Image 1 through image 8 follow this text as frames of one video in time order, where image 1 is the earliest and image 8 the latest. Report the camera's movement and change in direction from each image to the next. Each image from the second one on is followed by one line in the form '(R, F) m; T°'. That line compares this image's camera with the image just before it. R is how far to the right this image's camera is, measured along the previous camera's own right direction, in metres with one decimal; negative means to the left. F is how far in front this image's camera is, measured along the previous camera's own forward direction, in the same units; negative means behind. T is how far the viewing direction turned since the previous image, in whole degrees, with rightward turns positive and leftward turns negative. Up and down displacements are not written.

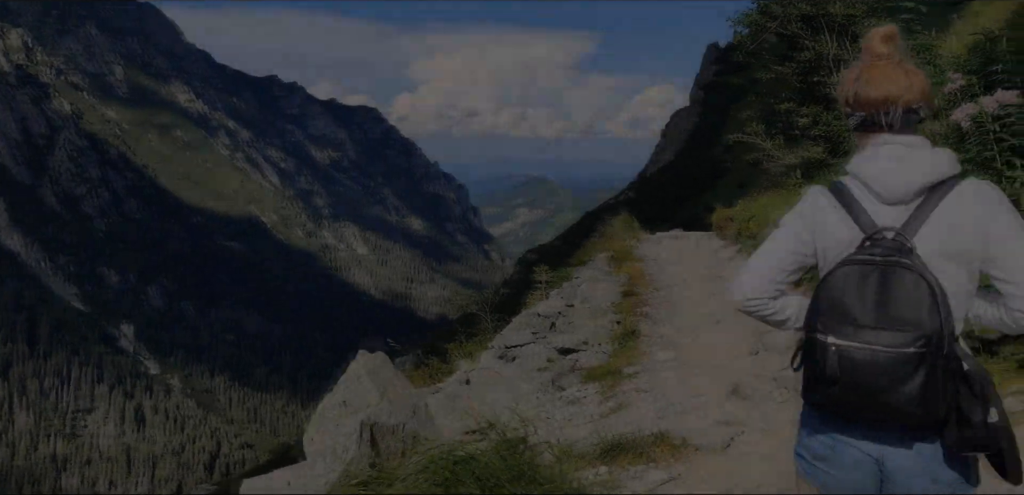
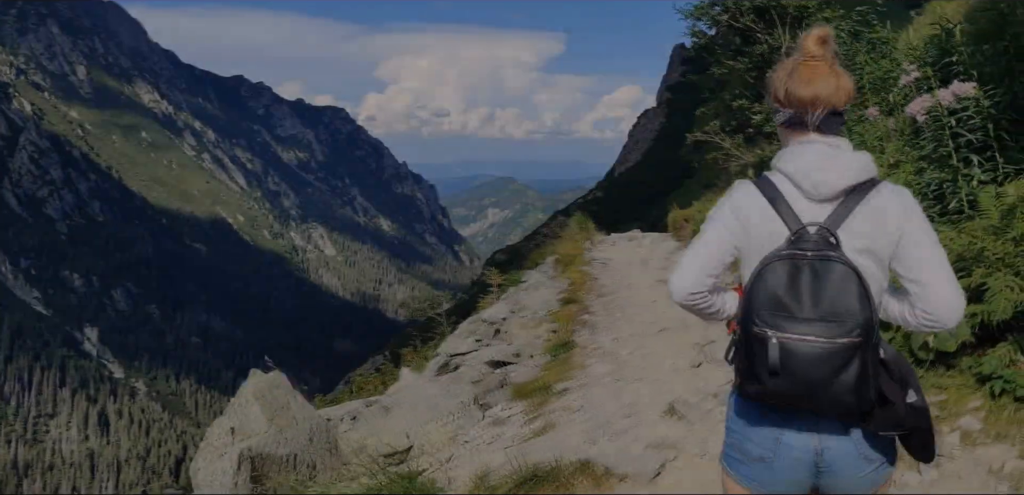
(+0.5, +0.9) m; +2°
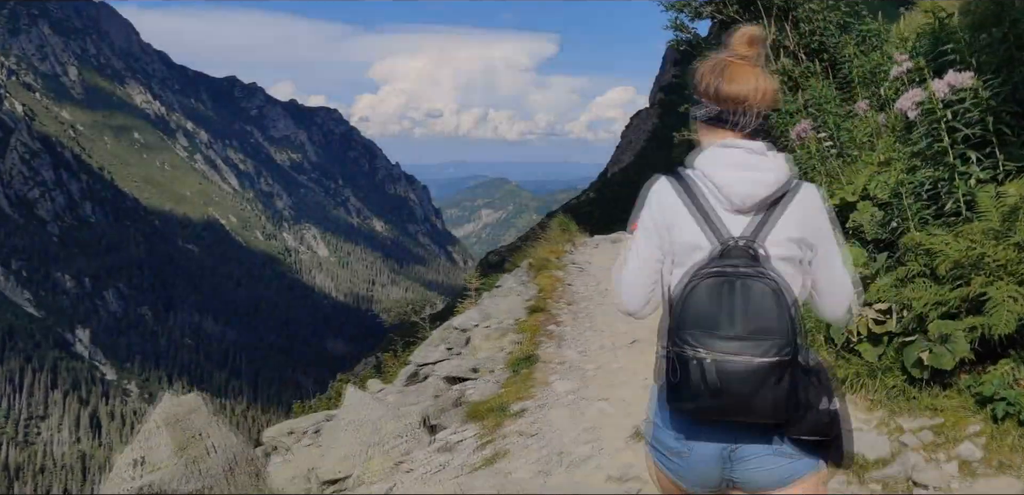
(+0.4, +0.9) m; 0°
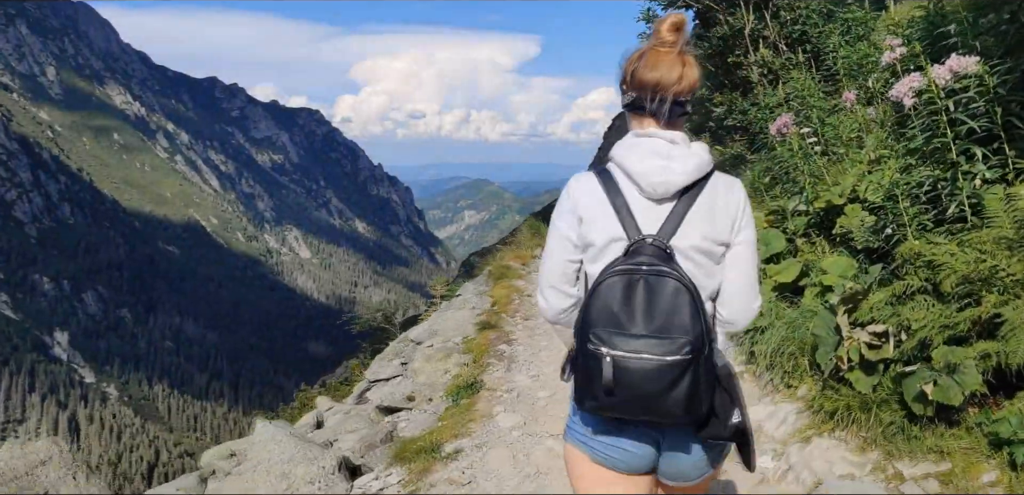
(+0.4, +1.3) m; +1°
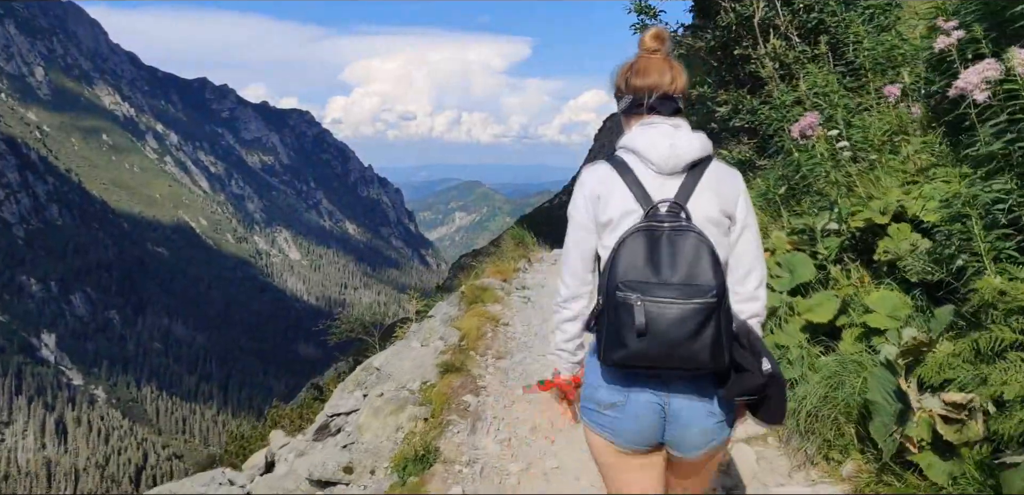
(+0.2, +1.8) m; +1°
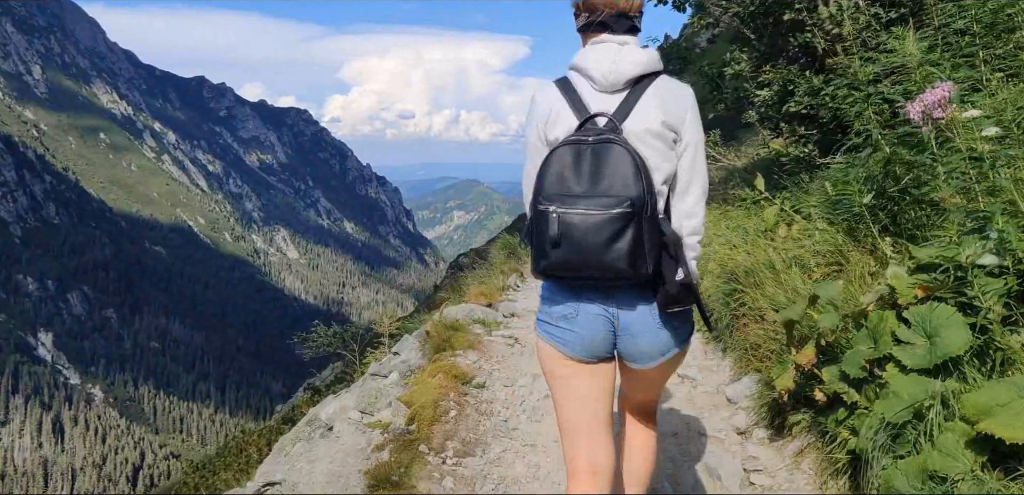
(+0.2, +3.1) m; 0°
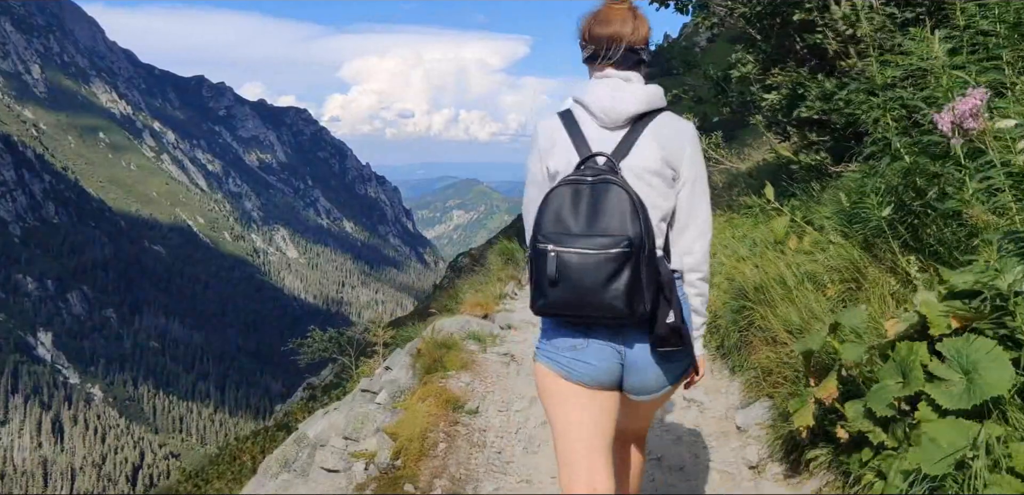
(0.0, +0.5) m; 0°
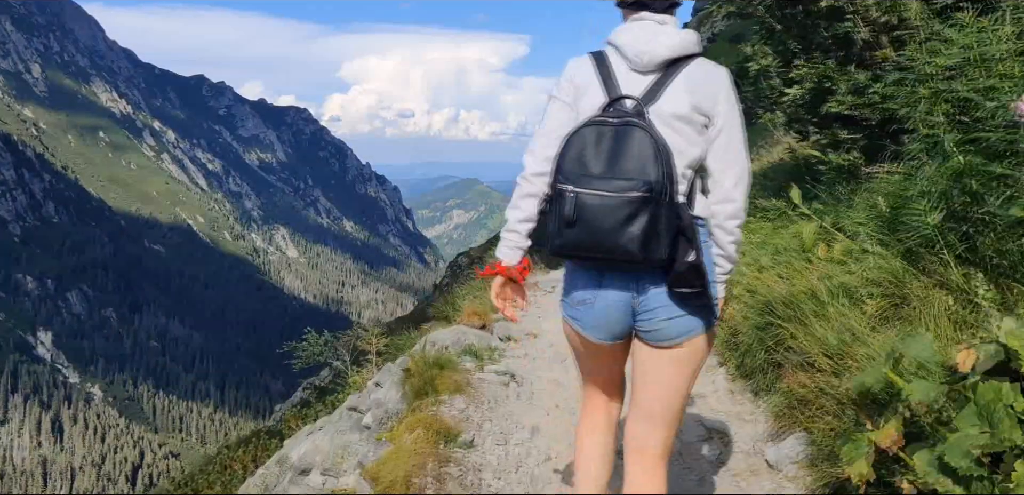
(0.0, +0.8) m; 0°
